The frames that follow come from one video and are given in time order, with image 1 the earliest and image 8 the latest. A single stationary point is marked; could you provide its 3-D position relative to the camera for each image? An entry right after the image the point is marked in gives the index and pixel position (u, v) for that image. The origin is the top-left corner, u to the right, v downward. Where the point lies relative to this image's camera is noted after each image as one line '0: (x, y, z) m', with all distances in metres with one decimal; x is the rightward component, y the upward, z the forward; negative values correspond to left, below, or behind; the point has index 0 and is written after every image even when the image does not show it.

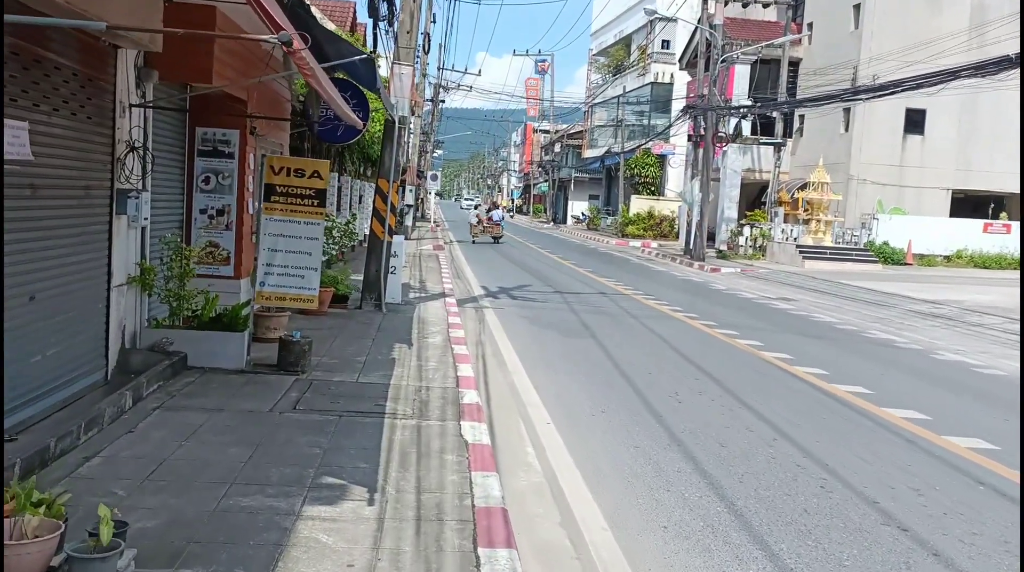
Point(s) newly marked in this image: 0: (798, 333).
0: (+4.2, -0.7, +13.7) m
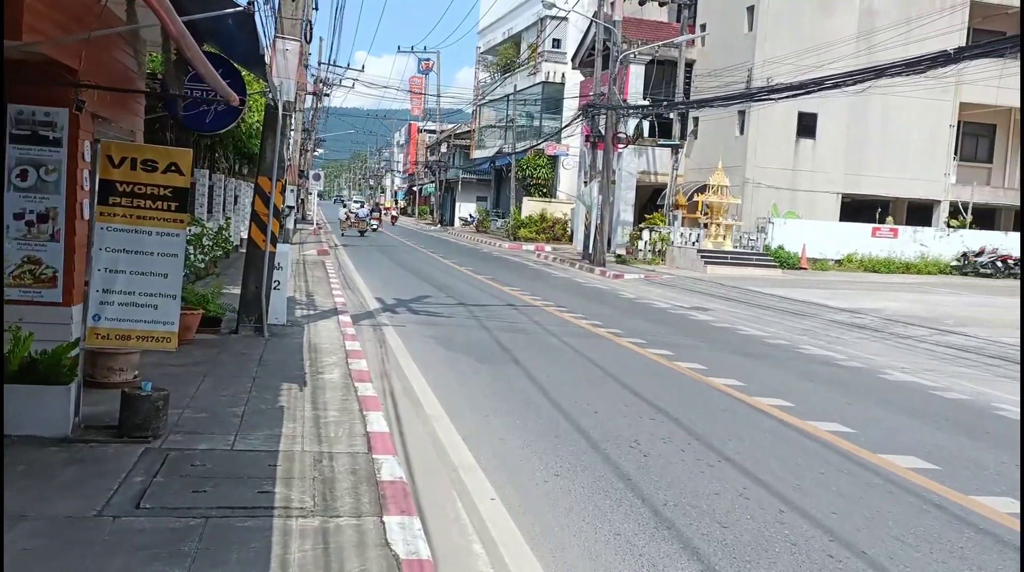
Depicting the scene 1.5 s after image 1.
0: (+3.0, -0.9, +12.4) m
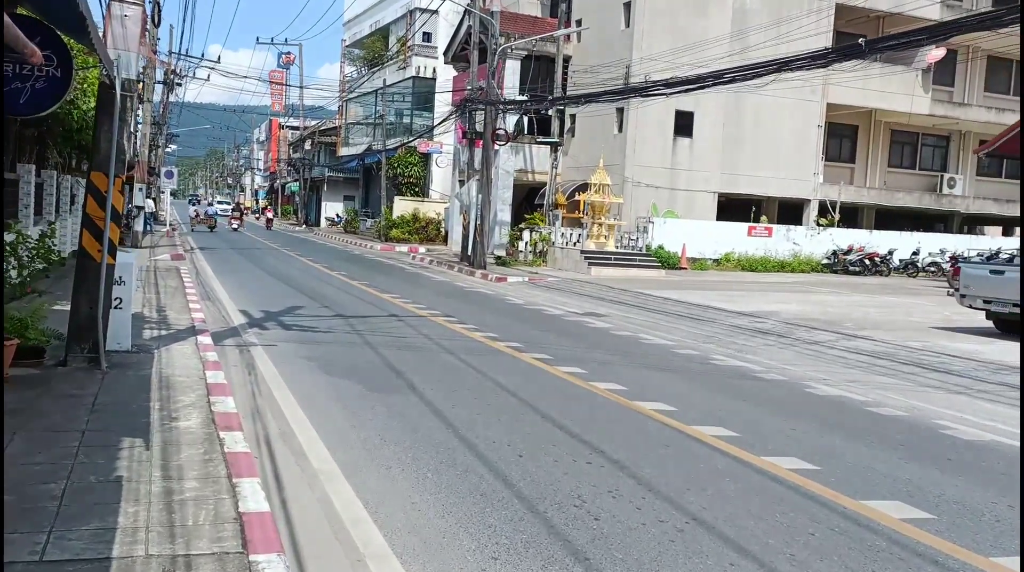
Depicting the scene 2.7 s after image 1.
0: (+1.6, -1.0, +11.3) m
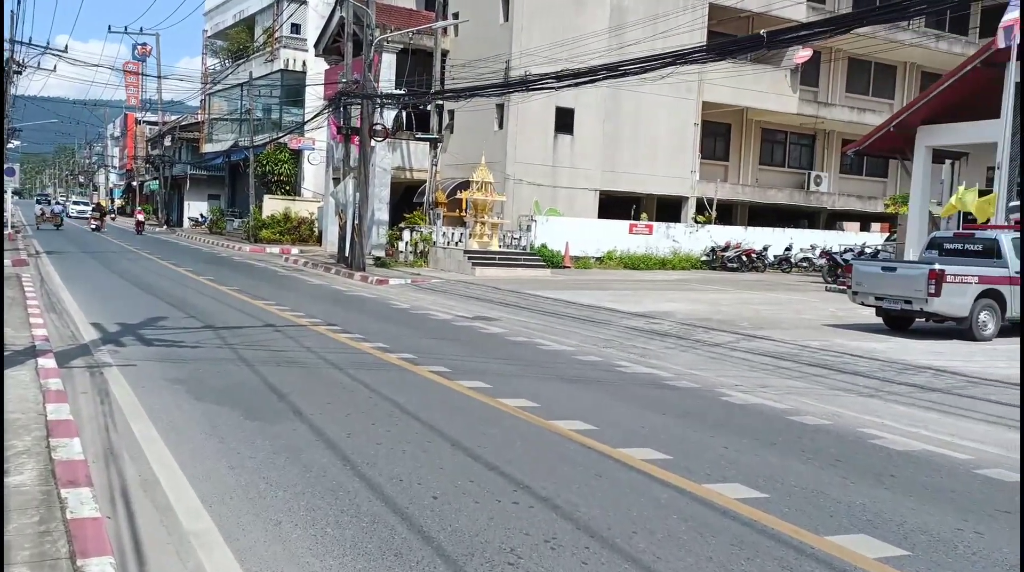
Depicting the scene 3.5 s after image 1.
0: (+0.4, -1.1, +10.5) m
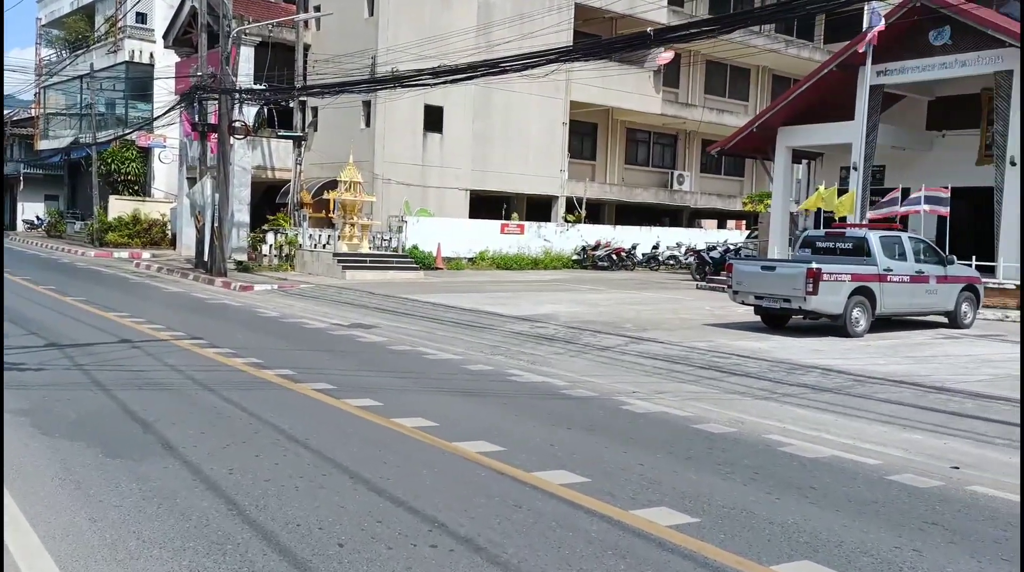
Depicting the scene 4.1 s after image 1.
0: (-0.8, -1.1, +9.9) m
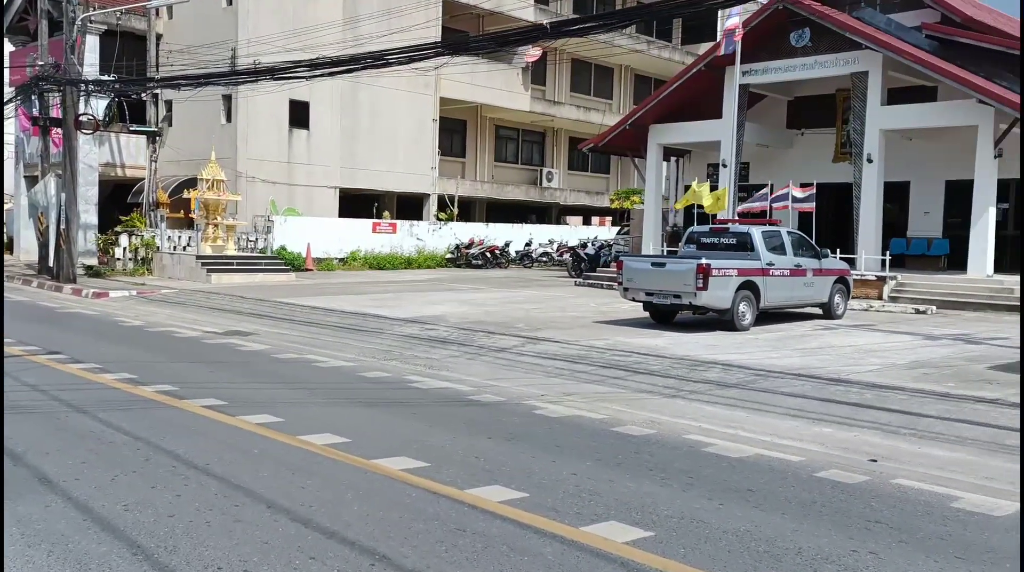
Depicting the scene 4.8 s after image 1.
0: (-1.7, -1.2, +9.3) m
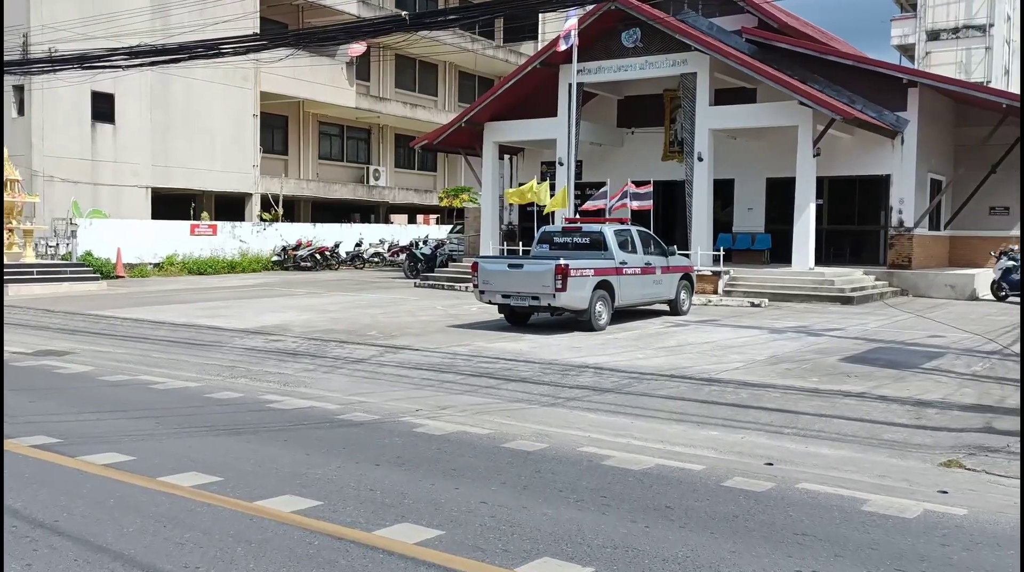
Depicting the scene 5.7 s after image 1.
0: (-2.8, -1.3, +8.3) m
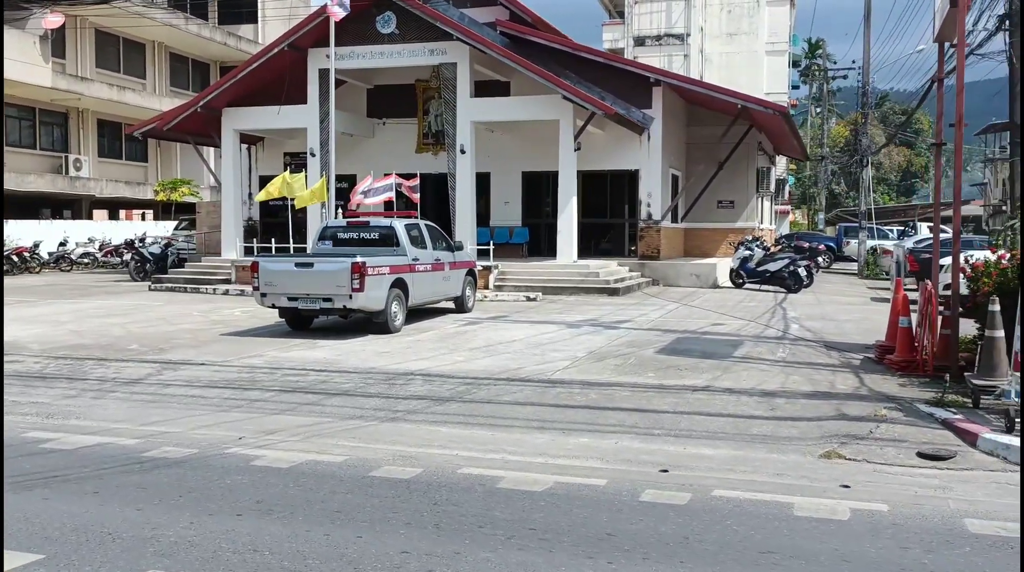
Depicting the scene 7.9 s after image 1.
0: (-3.8, -1.4, +6.4) m
